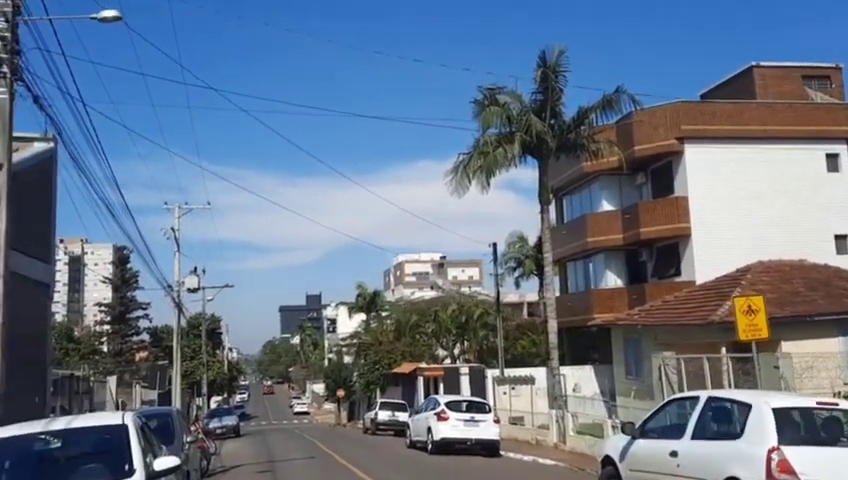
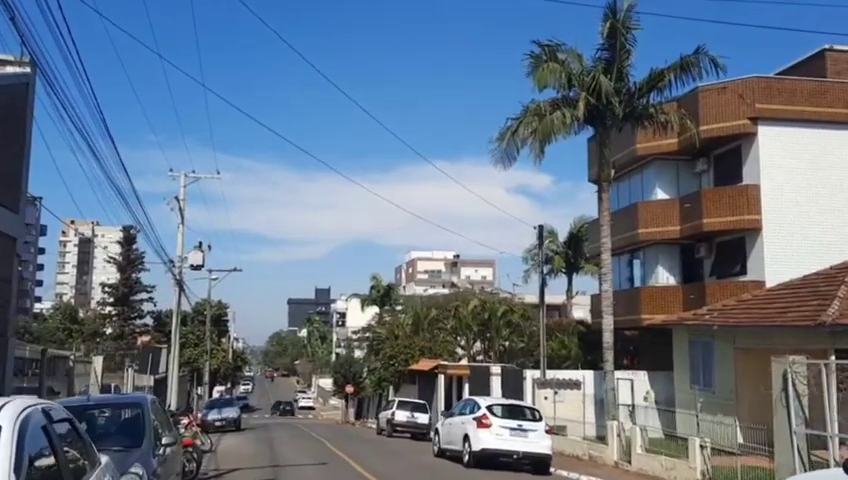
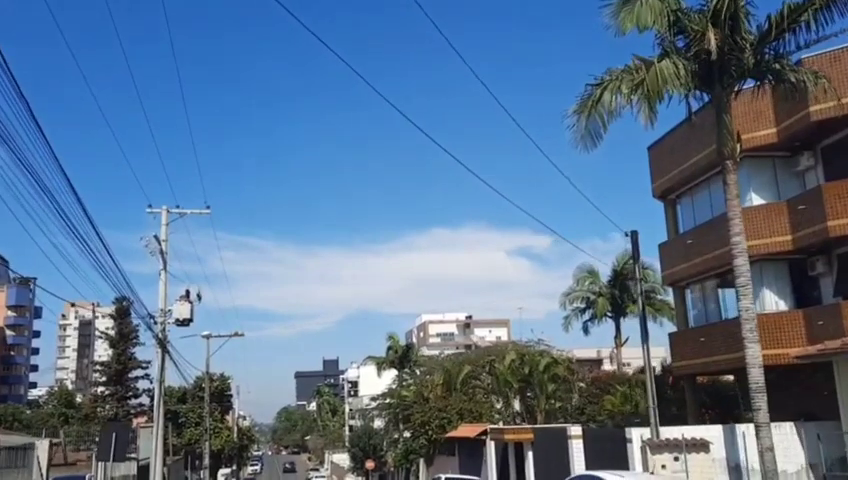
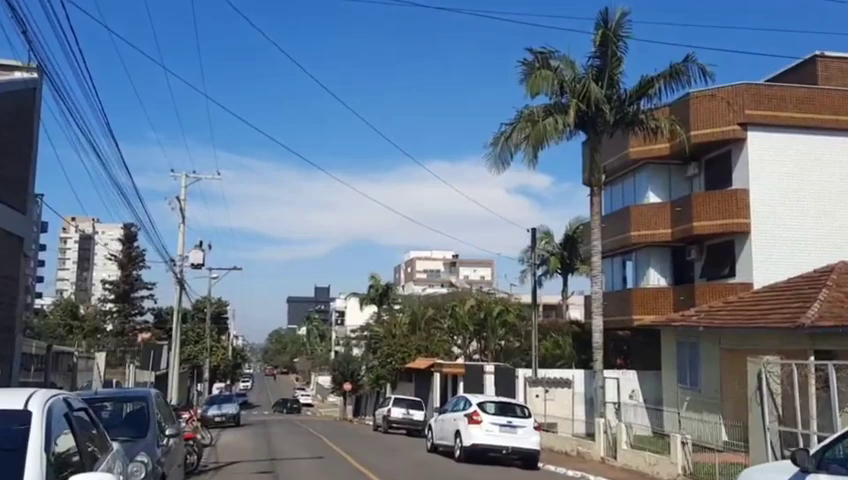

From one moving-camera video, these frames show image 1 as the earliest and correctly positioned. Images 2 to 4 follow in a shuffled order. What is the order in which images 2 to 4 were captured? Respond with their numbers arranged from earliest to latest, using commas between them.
4, 2, 3
